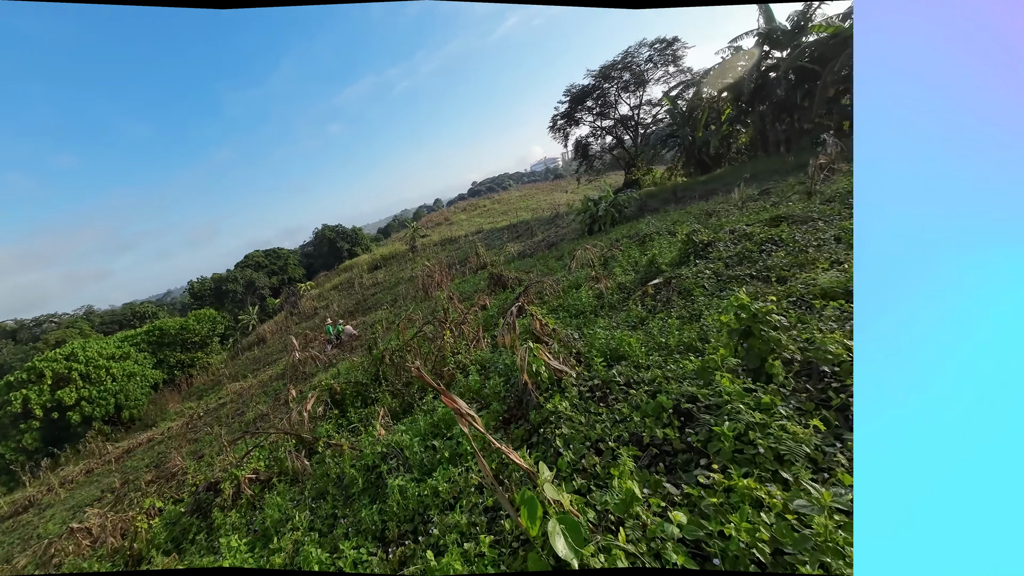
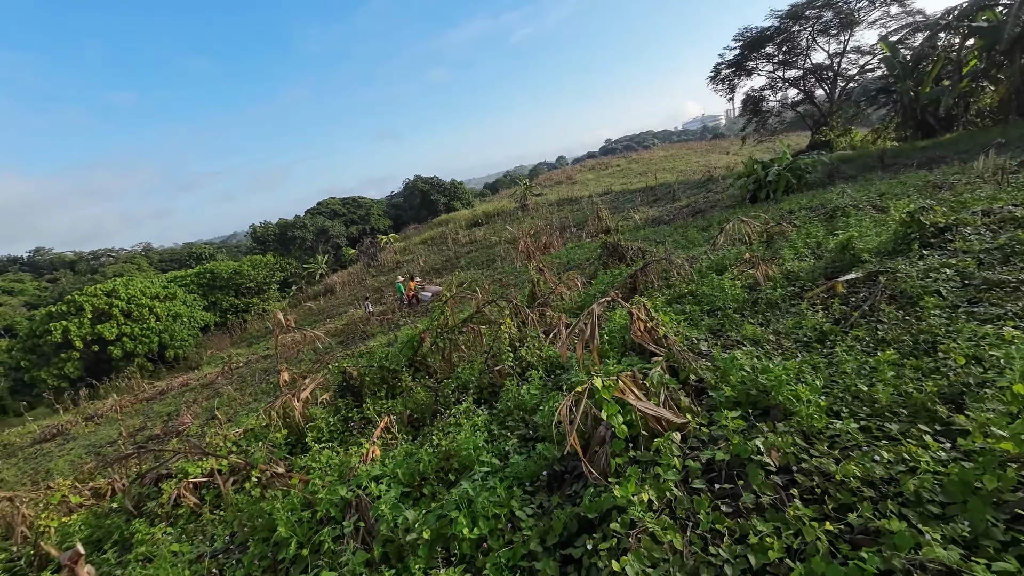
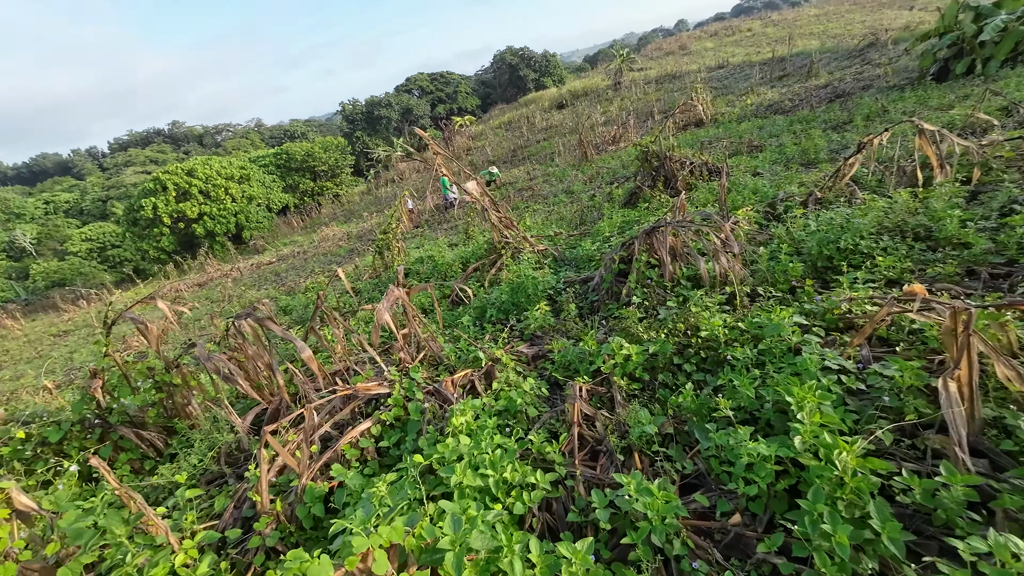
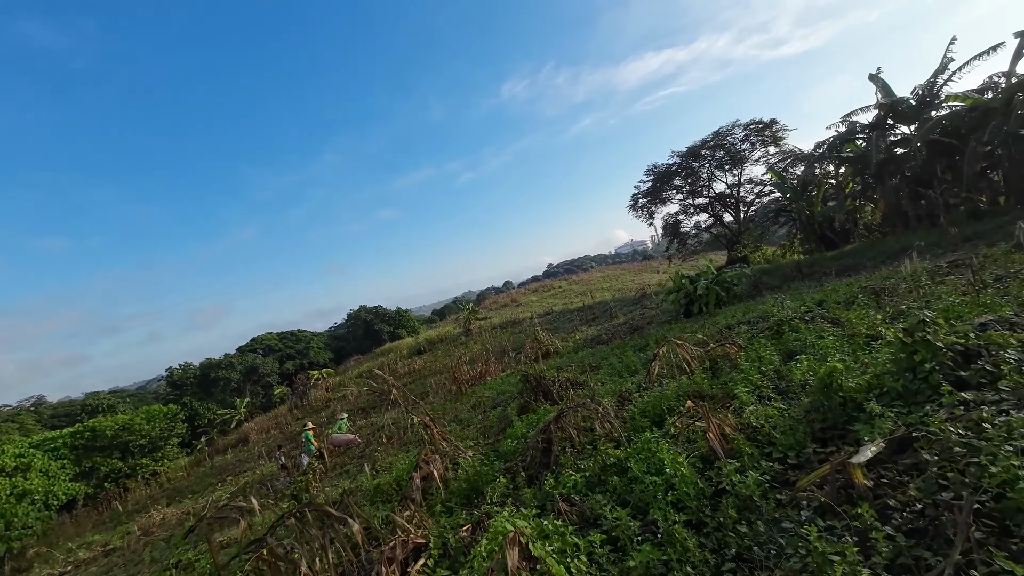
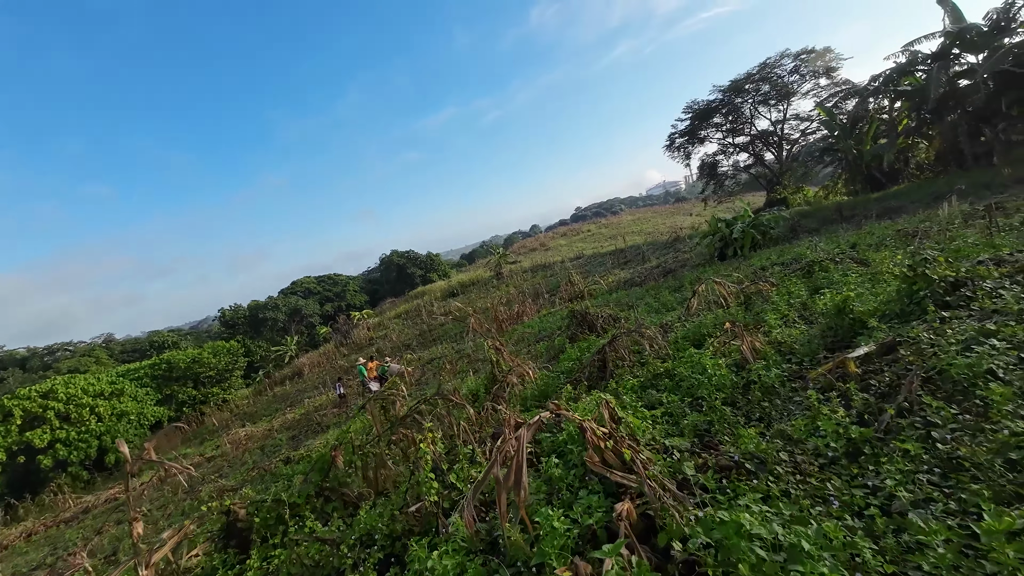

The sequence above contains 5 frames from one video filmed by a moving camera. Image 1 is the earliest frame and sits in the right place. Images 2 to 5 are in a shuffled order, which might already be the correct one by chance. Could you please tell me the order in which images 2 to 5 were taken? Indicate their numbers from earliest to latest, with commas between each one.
2, 5, 4, 3
